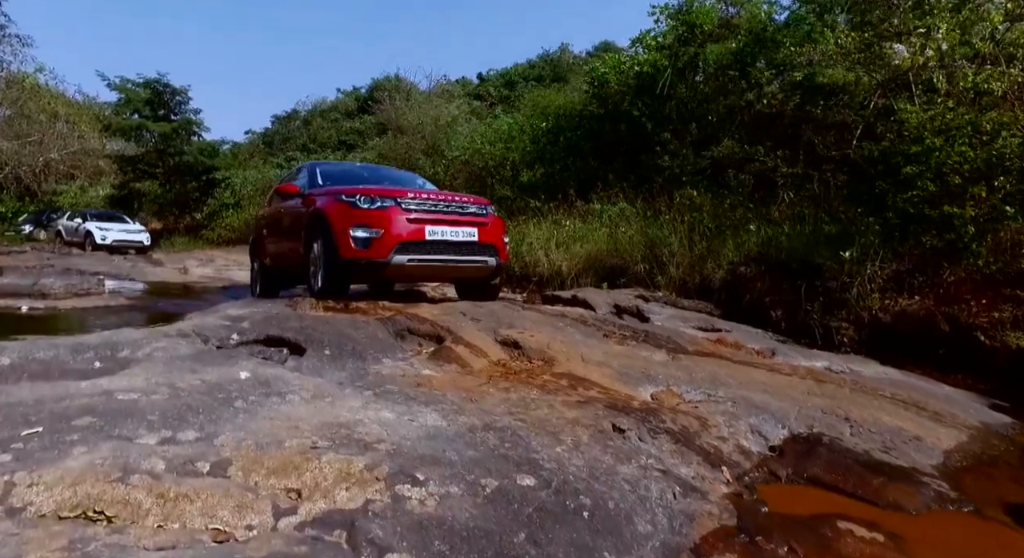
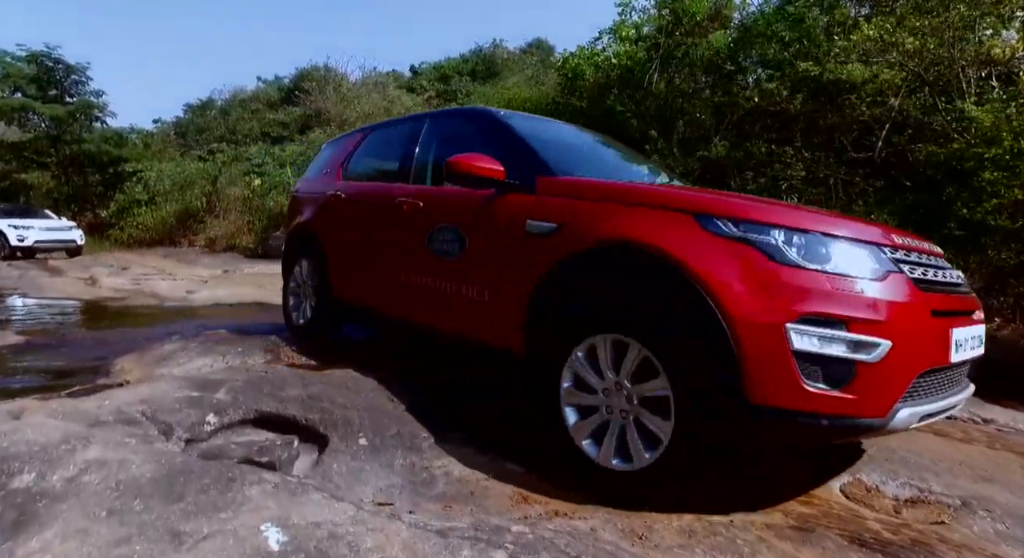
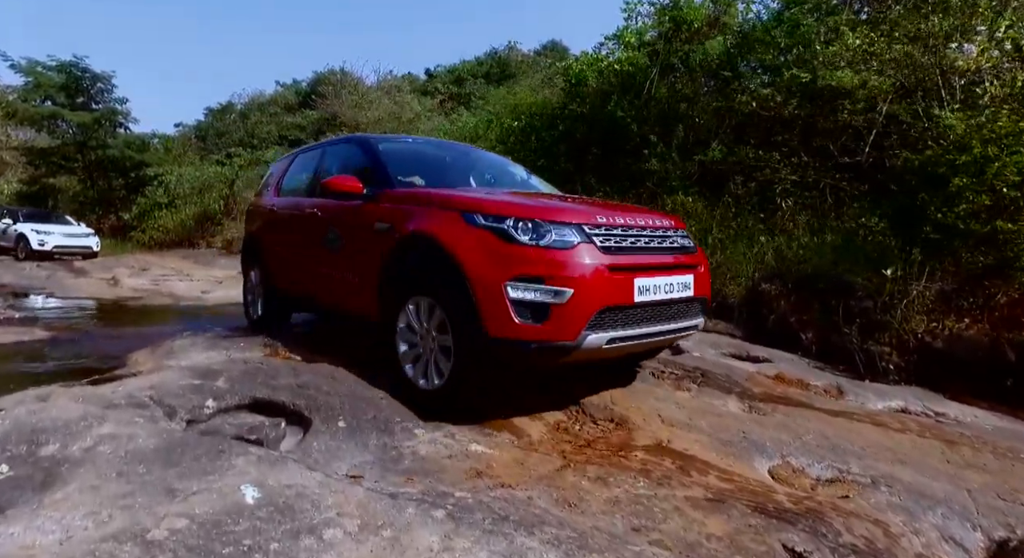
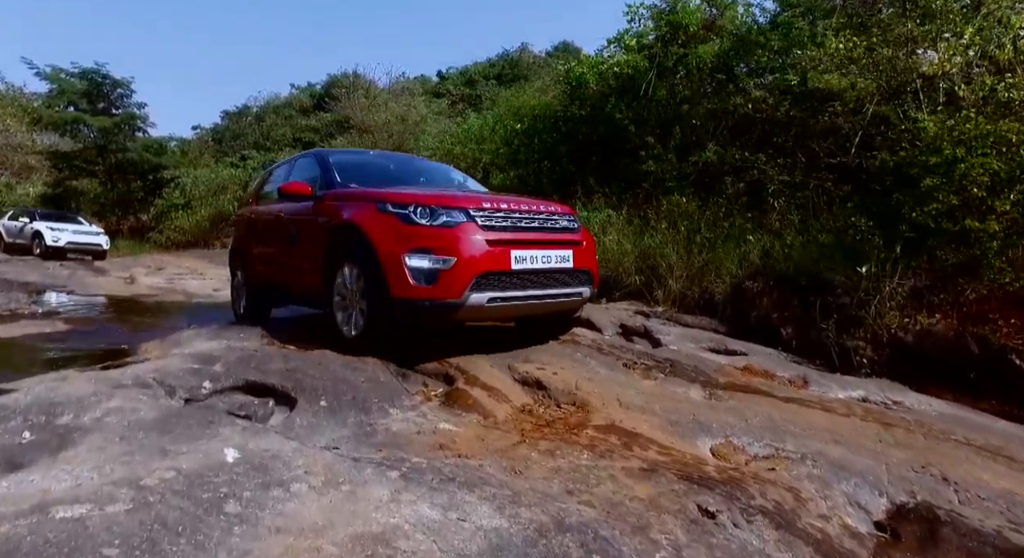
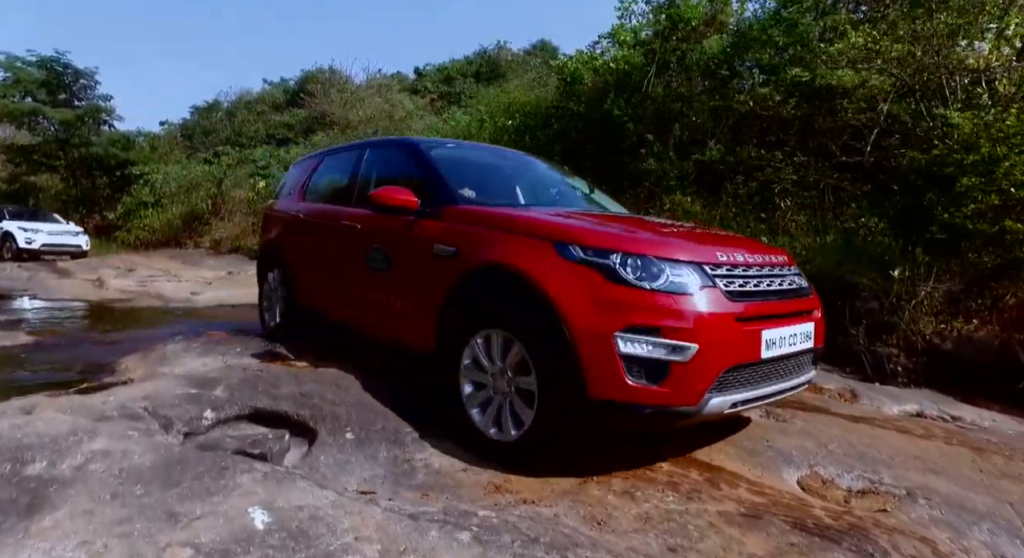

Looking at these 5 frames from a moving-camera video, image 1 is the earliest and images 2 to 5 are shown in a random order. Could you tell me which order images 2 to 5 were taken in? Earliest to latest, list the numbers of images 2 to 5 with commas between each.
4, 3, 5, 2
